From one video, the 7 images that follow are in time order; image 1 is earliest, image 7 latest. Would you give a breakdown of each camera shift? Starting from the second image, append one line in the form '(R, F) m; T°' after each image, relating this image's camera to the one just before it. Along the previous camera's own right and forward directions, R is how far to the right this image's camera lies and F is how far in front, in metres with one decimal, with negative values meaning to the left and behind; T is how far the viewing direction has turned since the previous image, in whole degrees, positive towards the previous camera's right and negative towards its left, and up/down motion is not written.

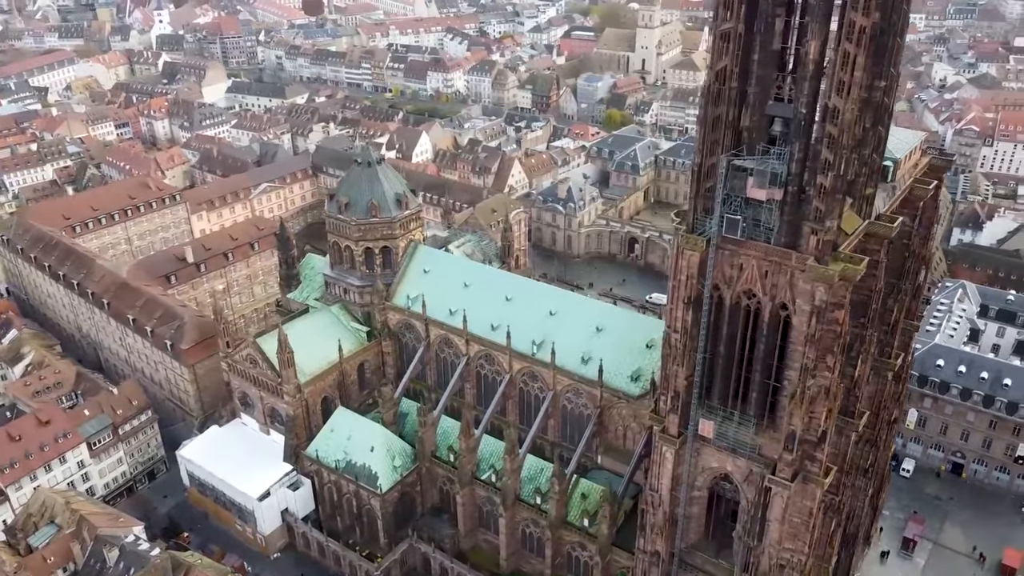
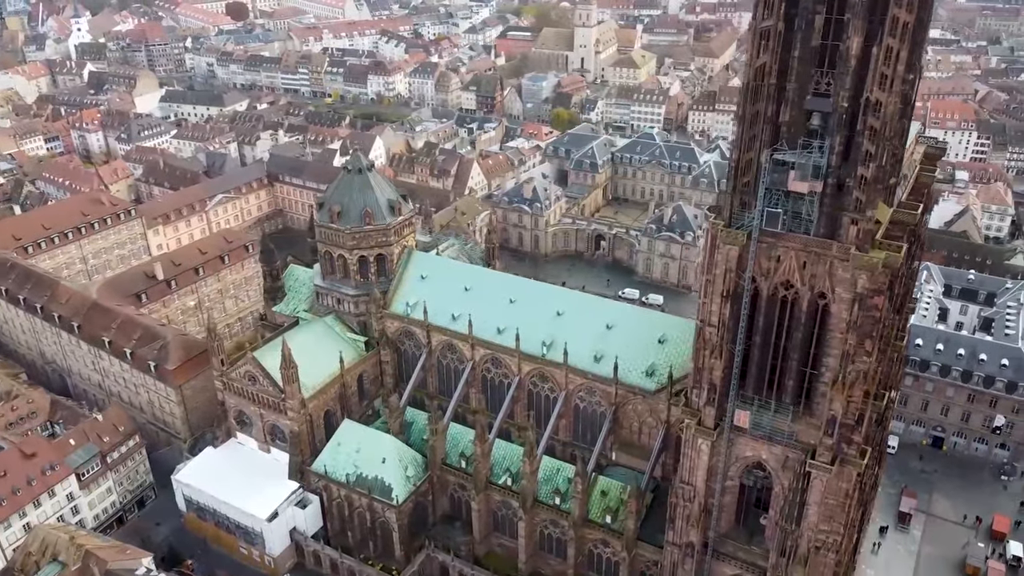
(-5.2, +0.4) m; +5°
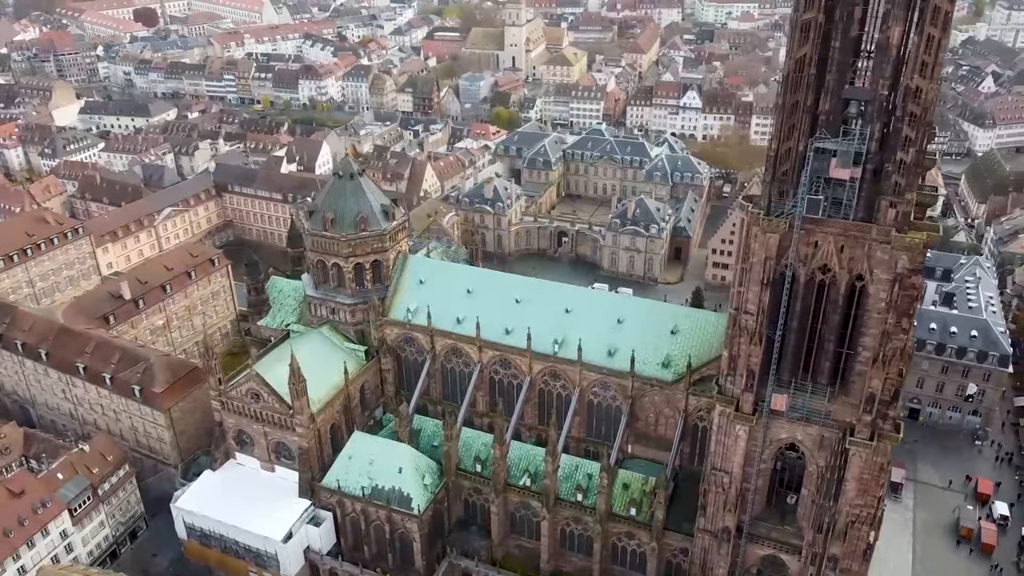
(-5.9, +0.6) m; +6°
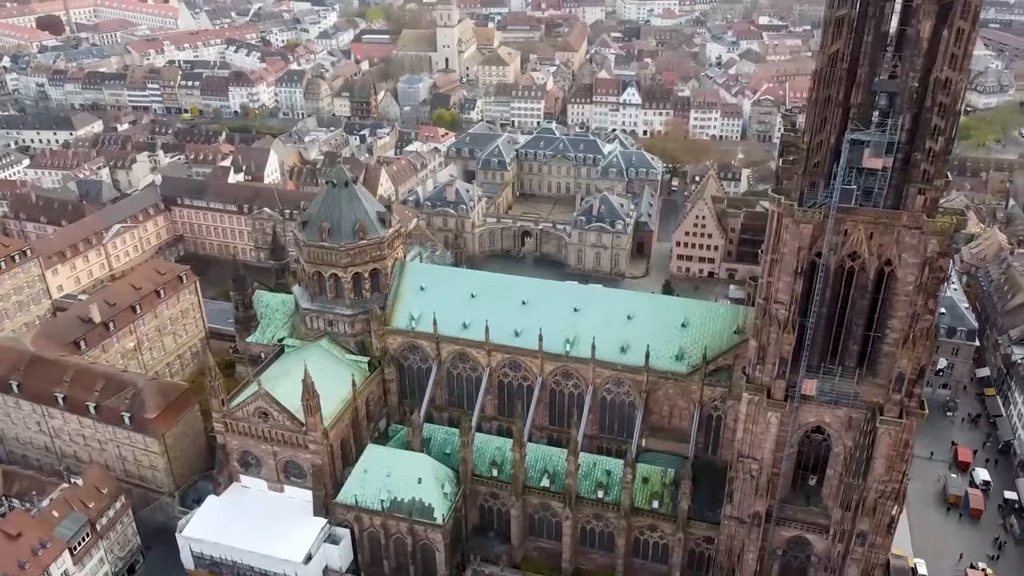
(-5.8, +0.5) m; +6°
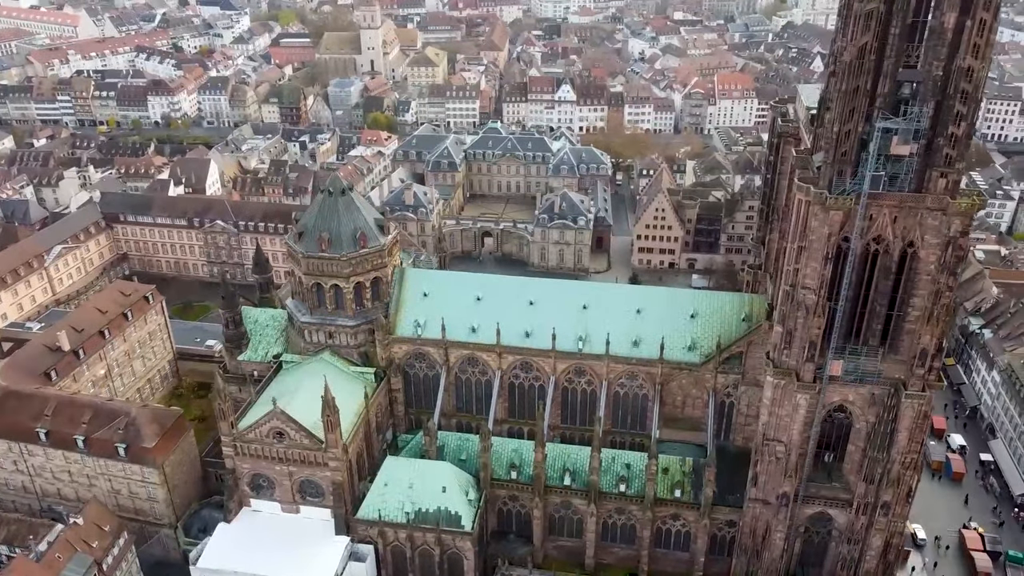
(-6.4, +0.6) m; +6°
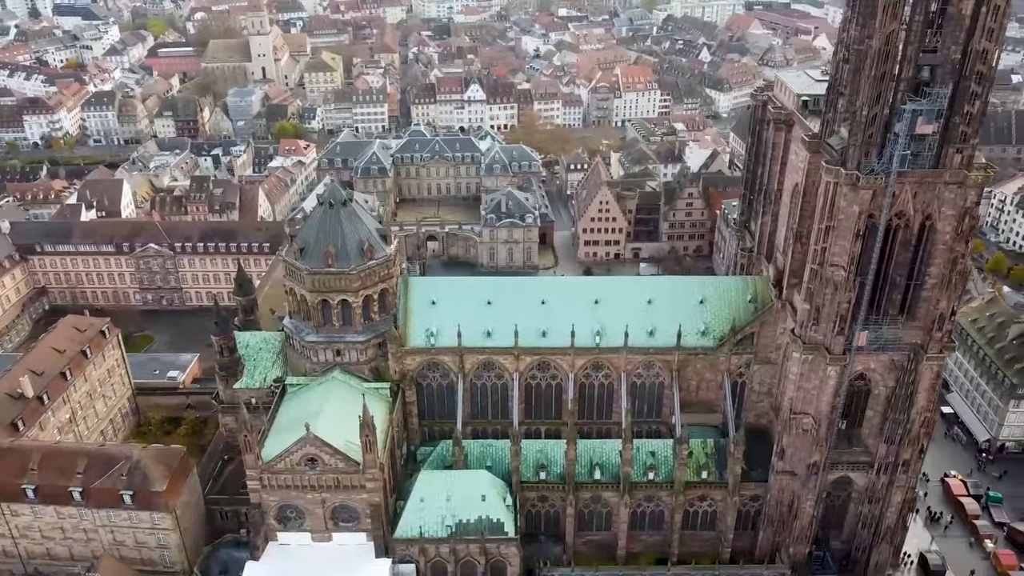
(-9.0, +1.0) m; +9°
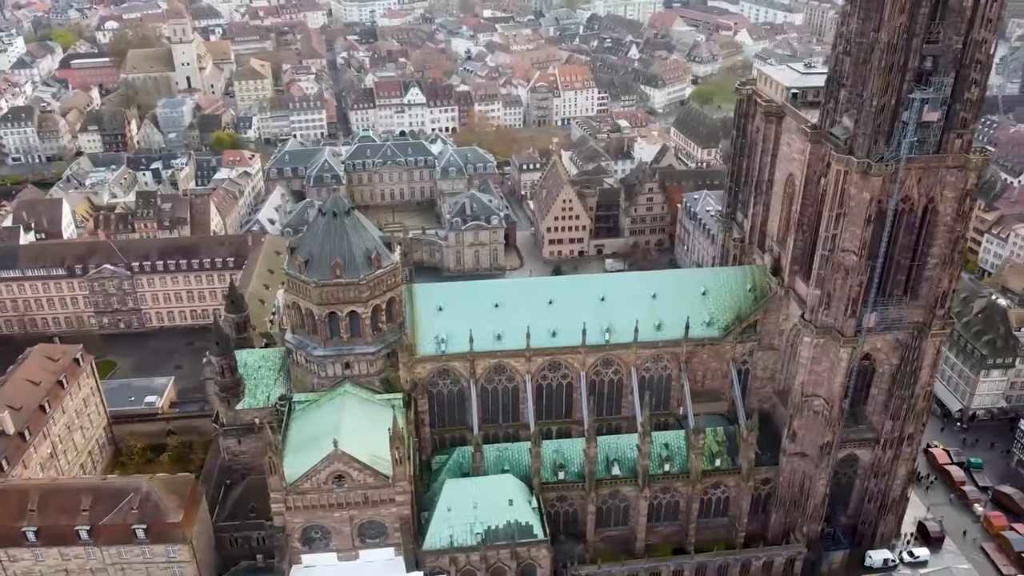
(-5.9, +0.5) m; +6°
